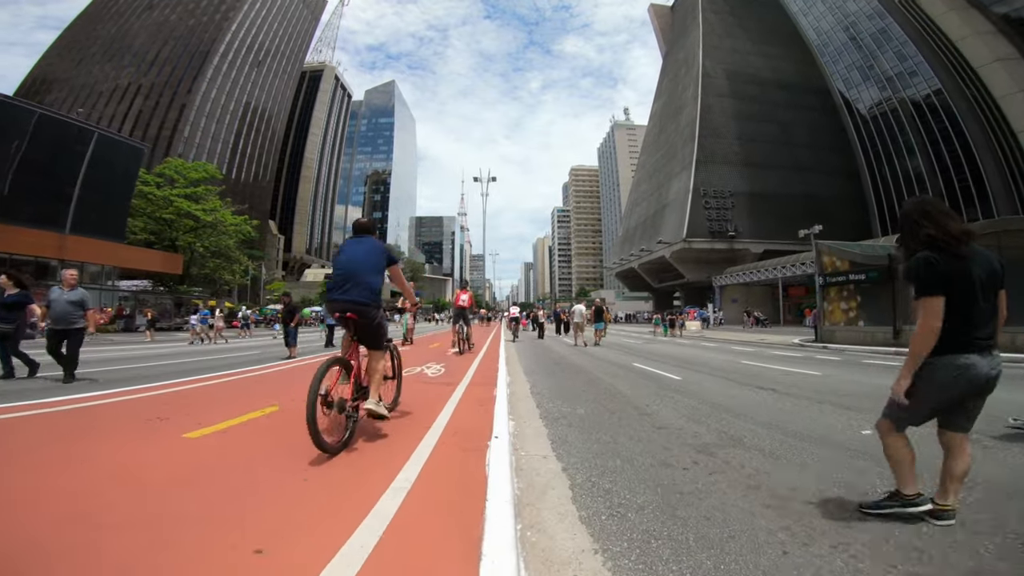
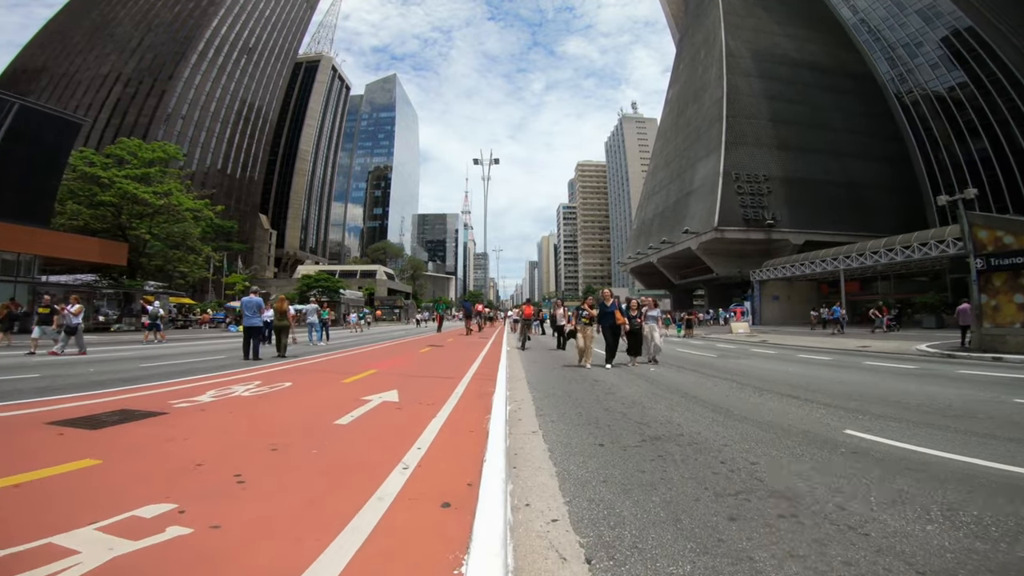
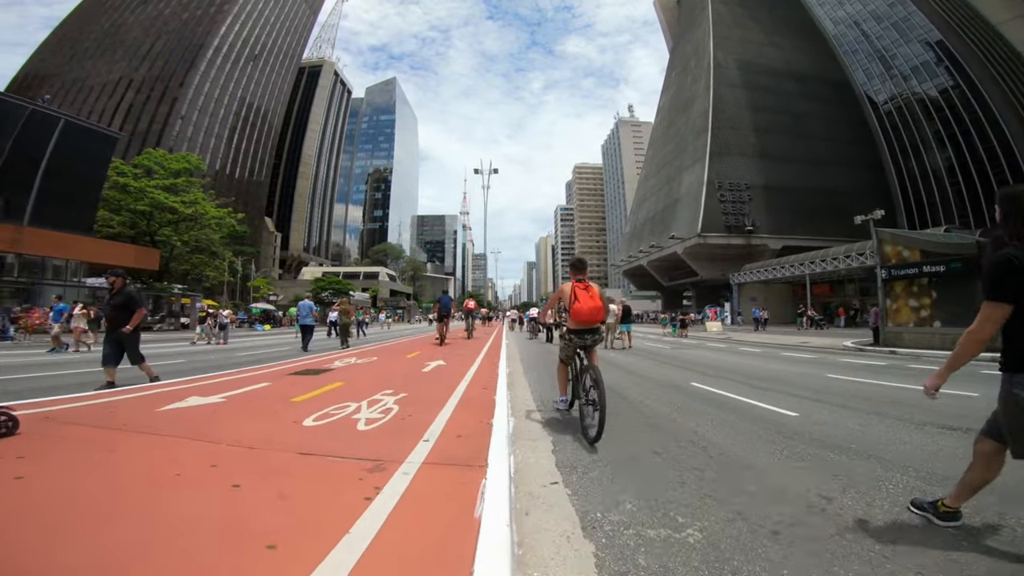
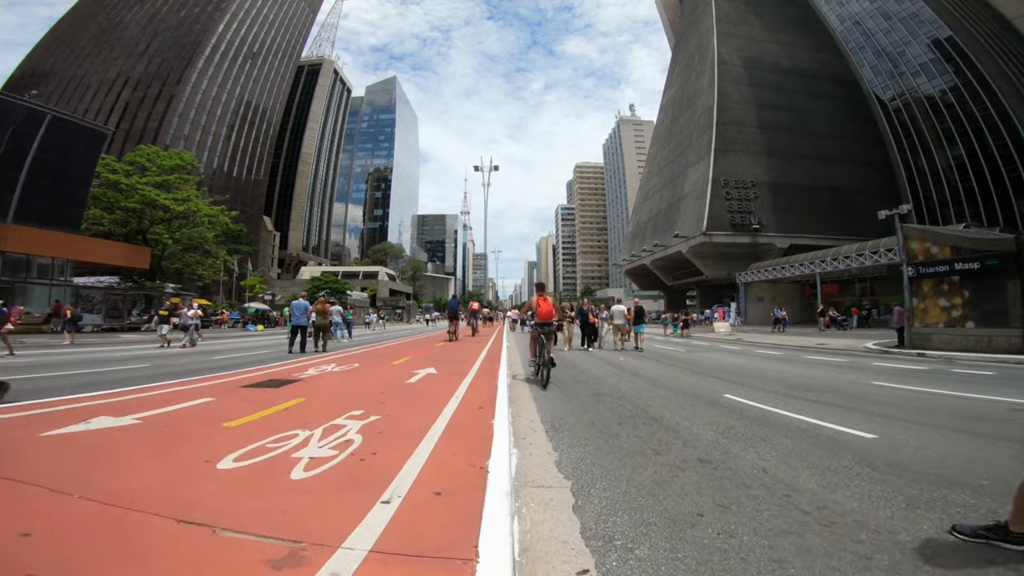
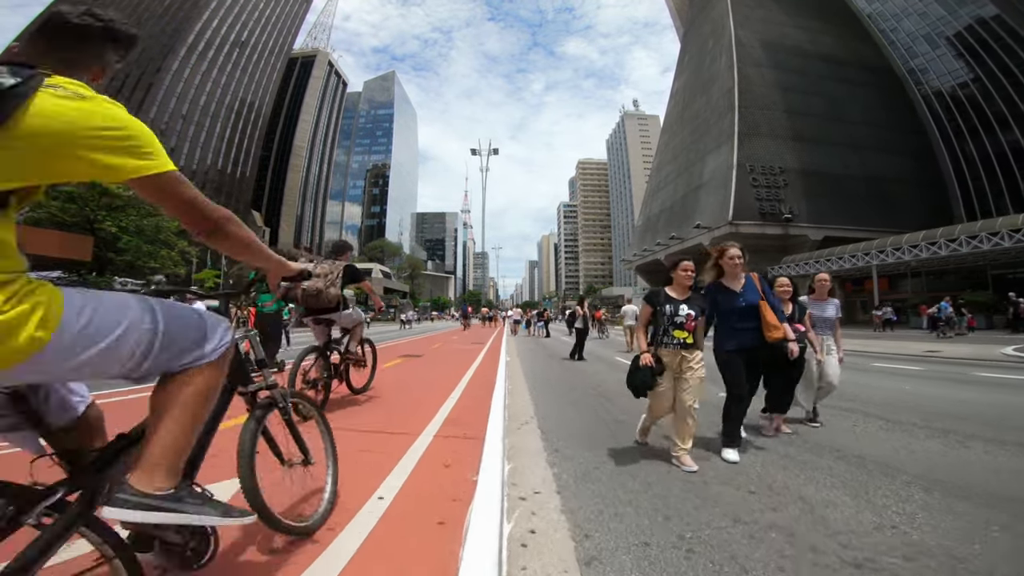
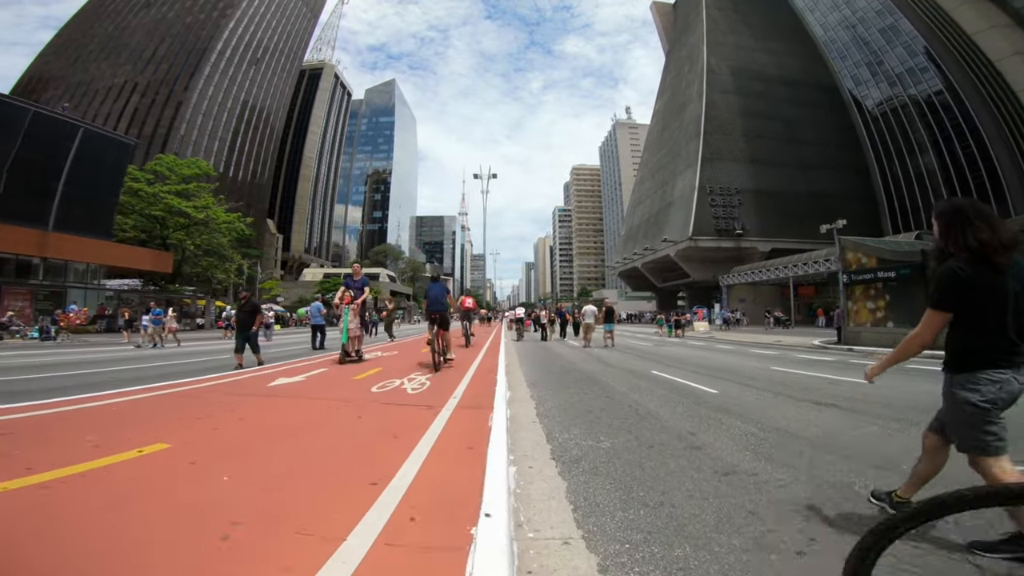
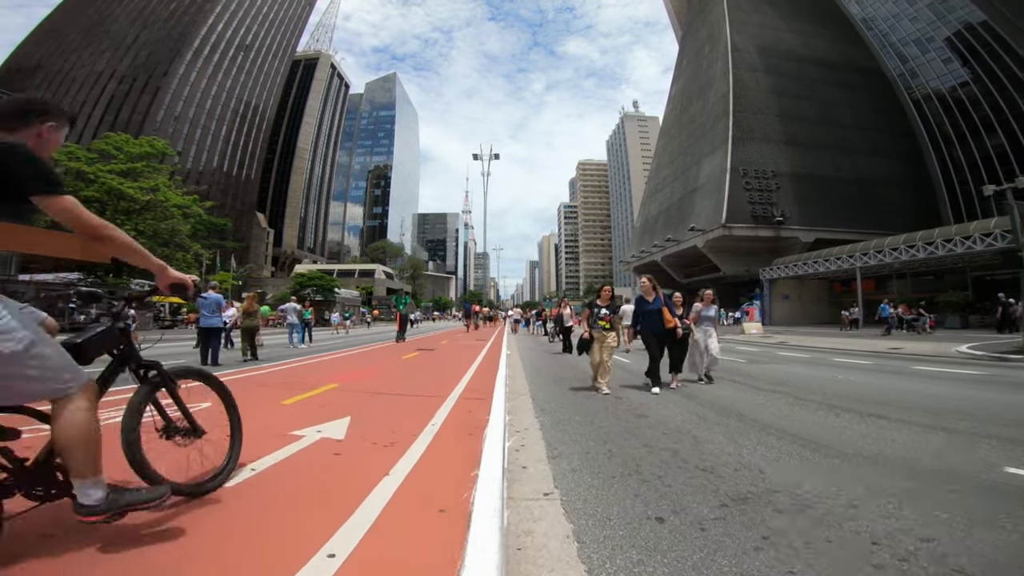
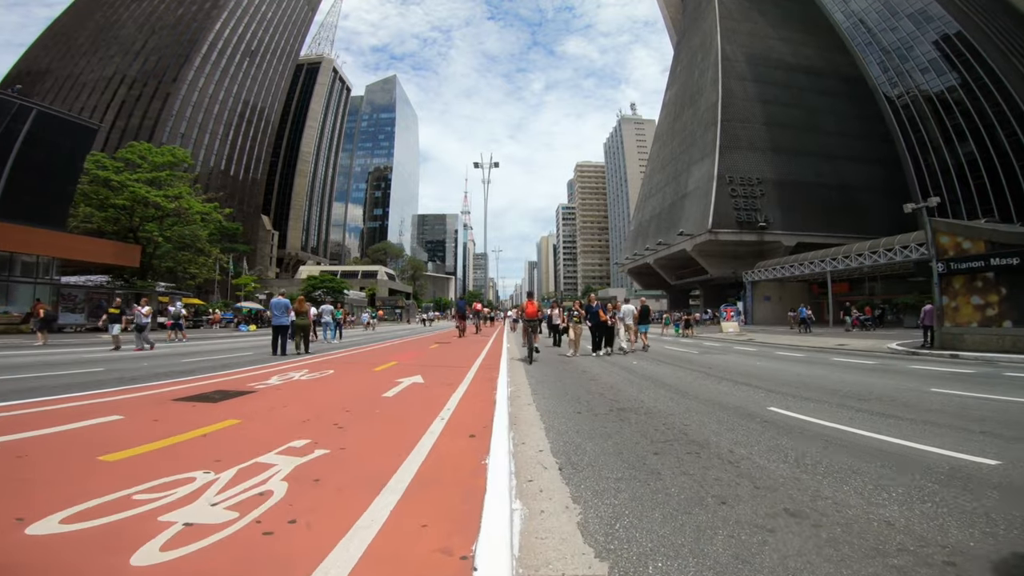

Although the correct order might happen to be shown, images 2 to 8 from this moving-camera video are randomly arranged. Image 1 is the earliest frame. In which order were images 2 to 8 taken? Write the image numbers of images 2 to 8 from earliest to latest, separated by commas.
6, 3, 4, 8, 2, 7, 5
